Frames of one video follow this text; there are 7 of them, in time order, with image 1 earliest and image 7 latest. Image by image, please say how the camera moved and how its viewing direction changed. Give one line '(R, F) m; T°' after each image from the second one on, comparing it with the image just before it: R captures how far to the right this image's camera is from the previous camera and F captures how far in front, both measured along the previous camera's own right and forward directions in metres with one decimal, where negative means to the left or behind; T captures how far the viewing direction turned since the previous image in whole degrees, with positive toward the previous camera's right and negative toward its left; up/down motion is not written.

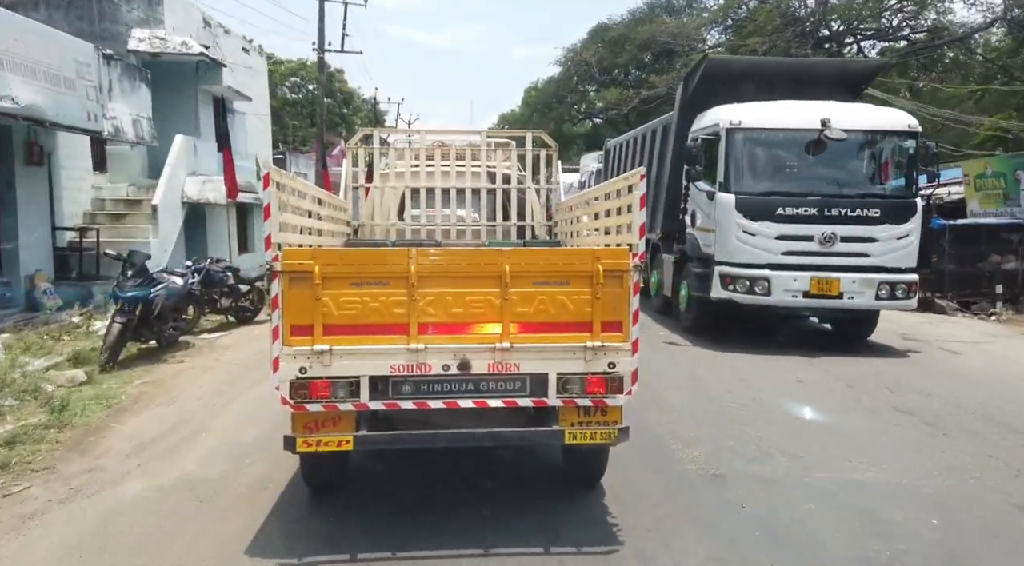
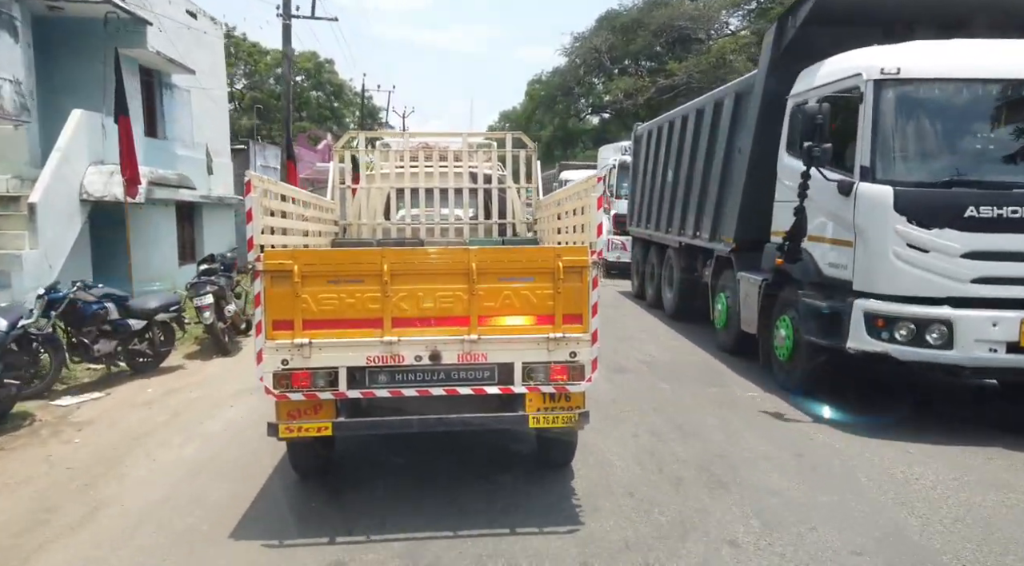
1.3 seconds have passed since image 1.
(-0.1, +3.0) m; 0°
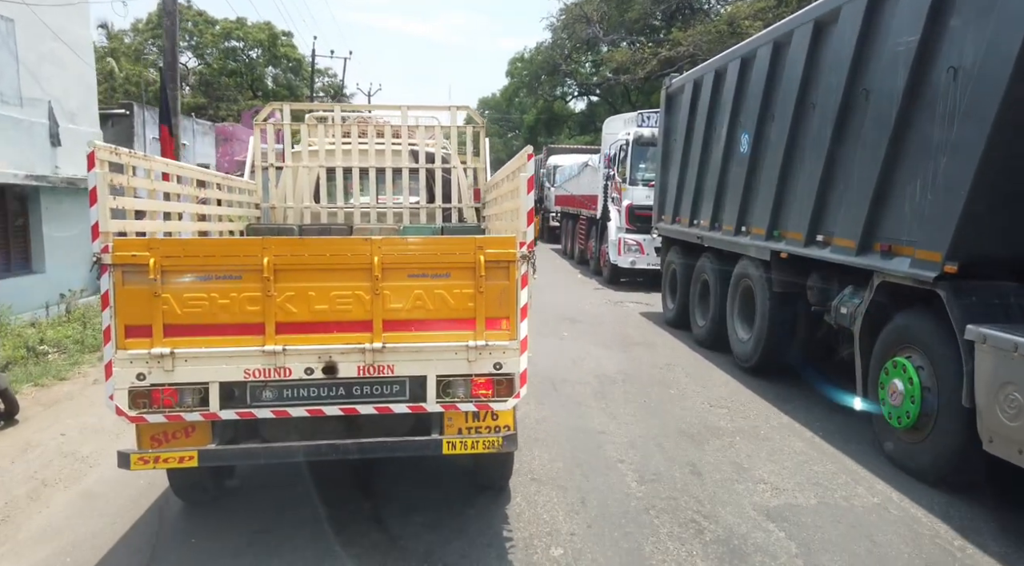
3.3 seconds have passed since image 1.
(0.0, +4.0) m; +2°
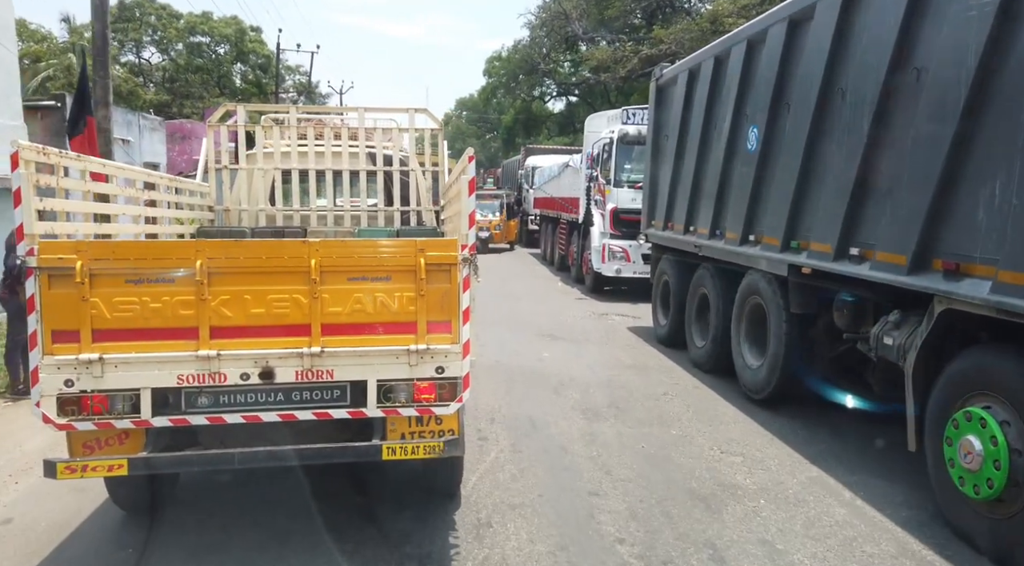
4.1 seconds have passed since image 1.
(+0.1, +1.0) m; +2°
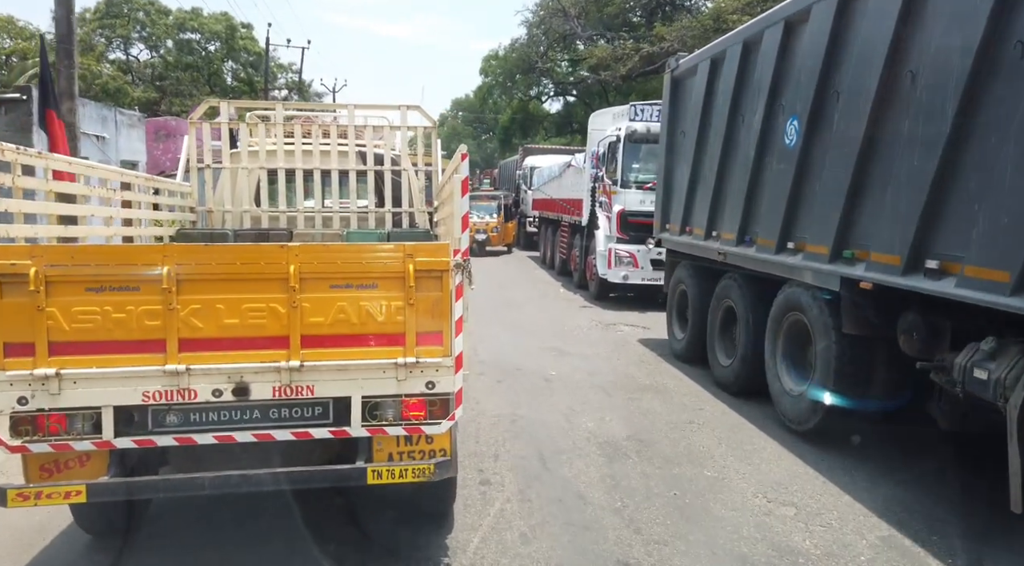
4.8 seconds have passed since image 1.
(-0.1, +0.7) m; 0°
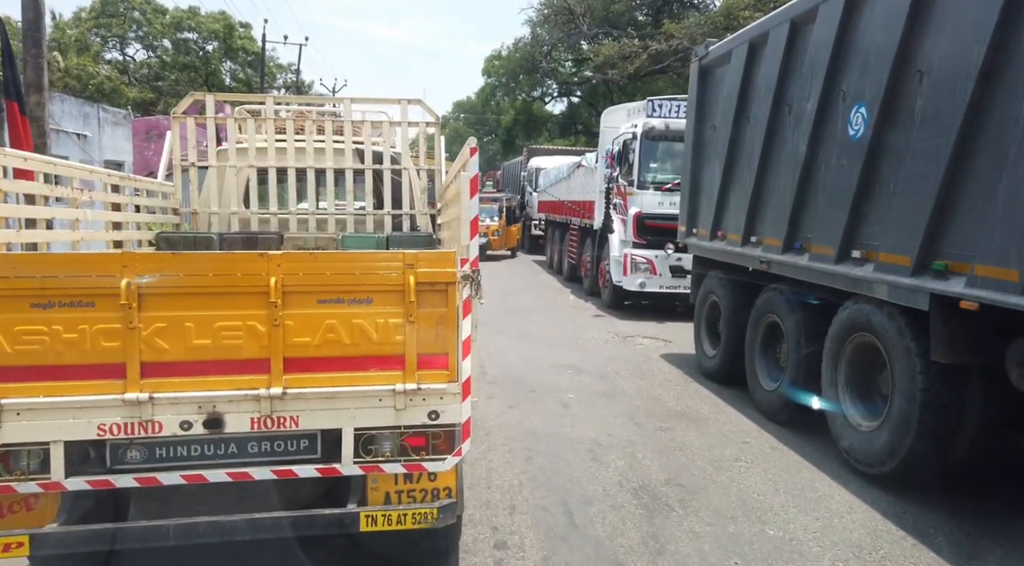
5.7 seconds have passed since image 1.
(-0.1, +0.7) m; 0°
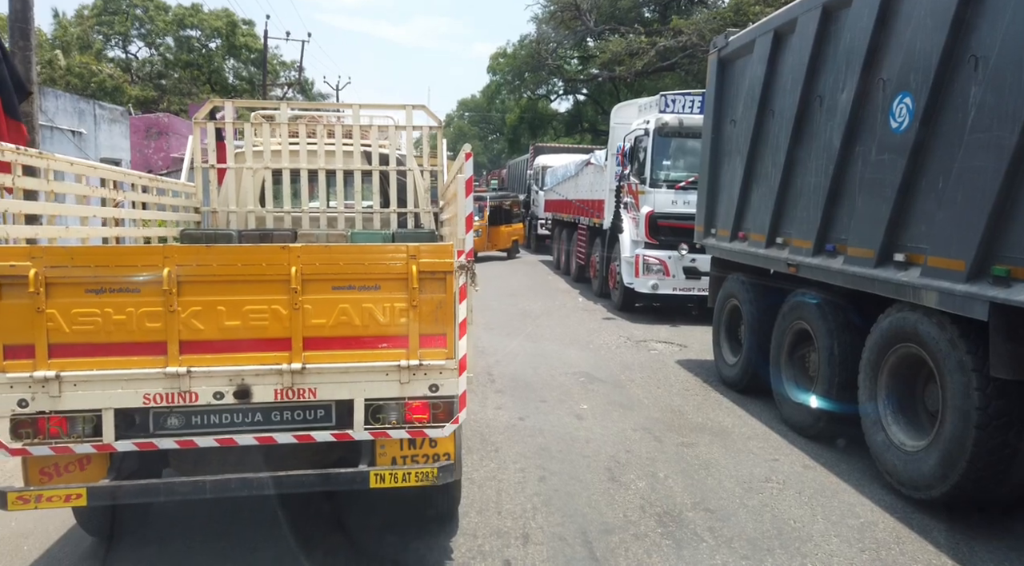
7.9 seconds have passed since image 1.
(0.0, +0.3) m; 0°
